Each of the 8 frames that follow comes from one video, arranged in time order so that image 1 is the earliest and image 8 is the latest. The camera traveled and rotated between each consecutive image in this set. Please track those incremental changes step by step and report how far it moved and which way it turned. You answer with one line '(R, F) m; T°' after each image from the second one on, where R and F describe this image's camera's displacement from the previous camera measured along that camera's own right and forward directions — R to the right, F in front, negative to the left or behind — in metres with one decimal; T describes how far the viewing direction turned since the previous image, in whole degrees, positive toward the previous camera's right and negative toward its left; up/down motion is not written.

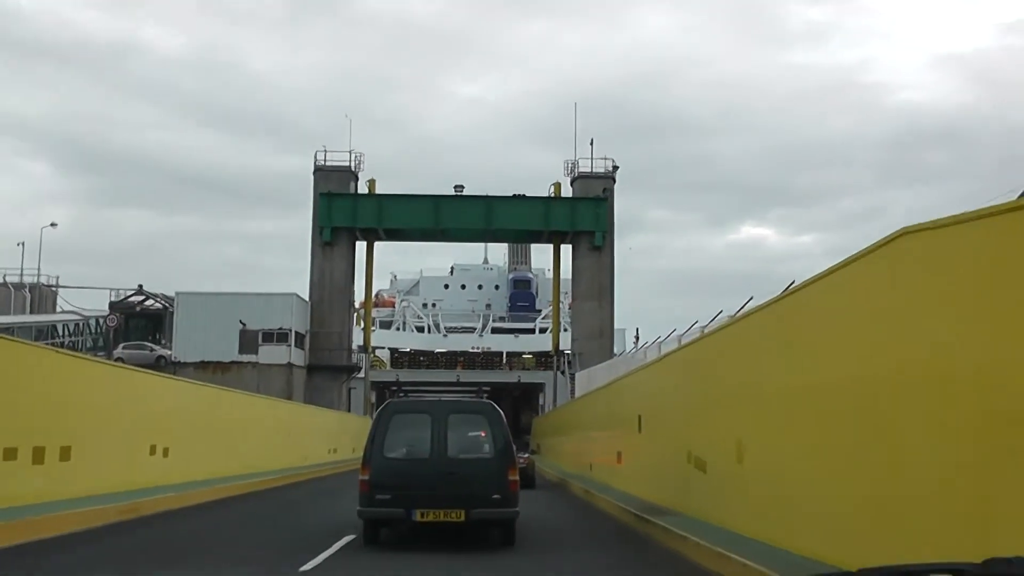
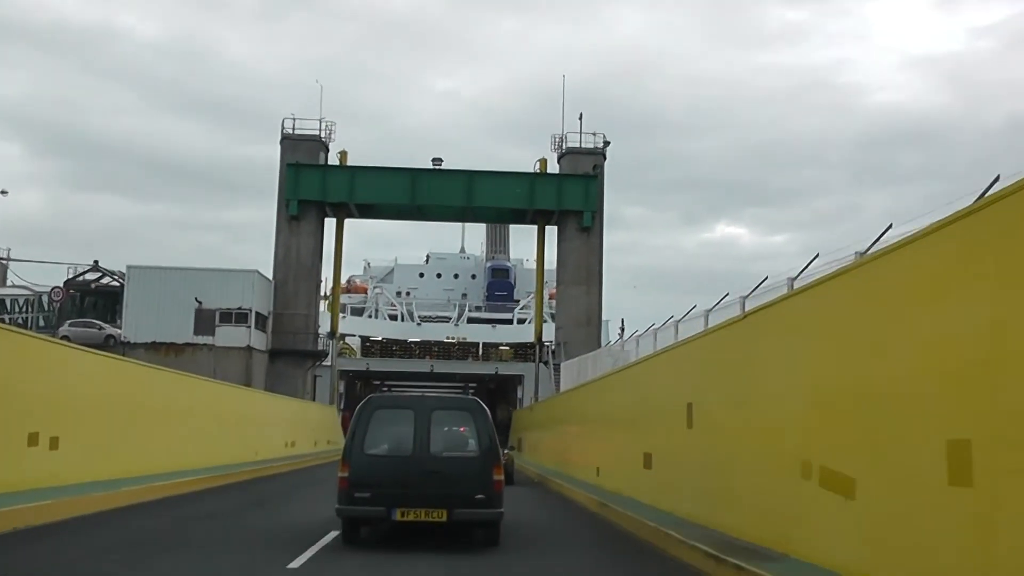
(-0.2, +2.4) m; +2°
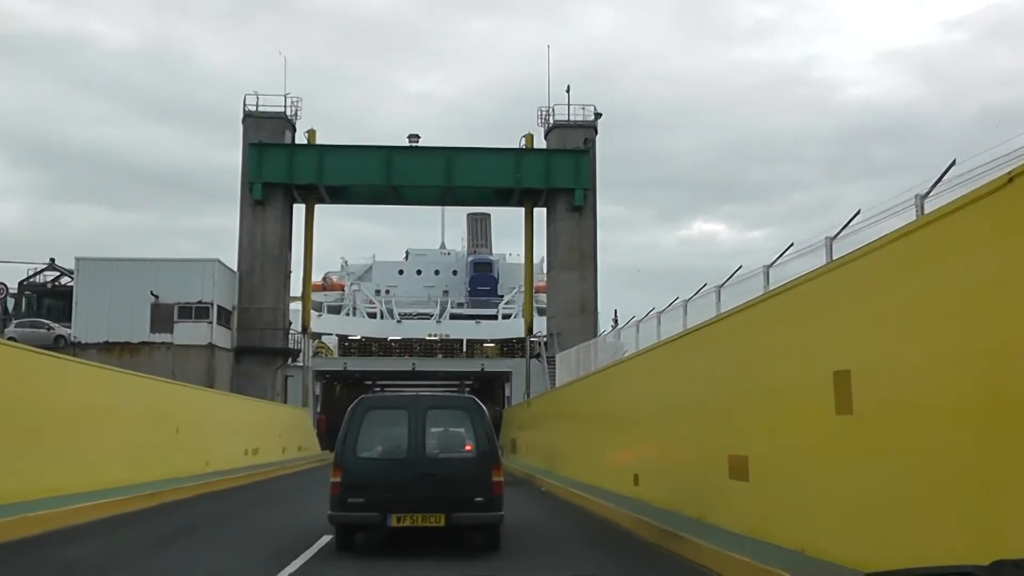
(-0.2, +2.5) m; +1°
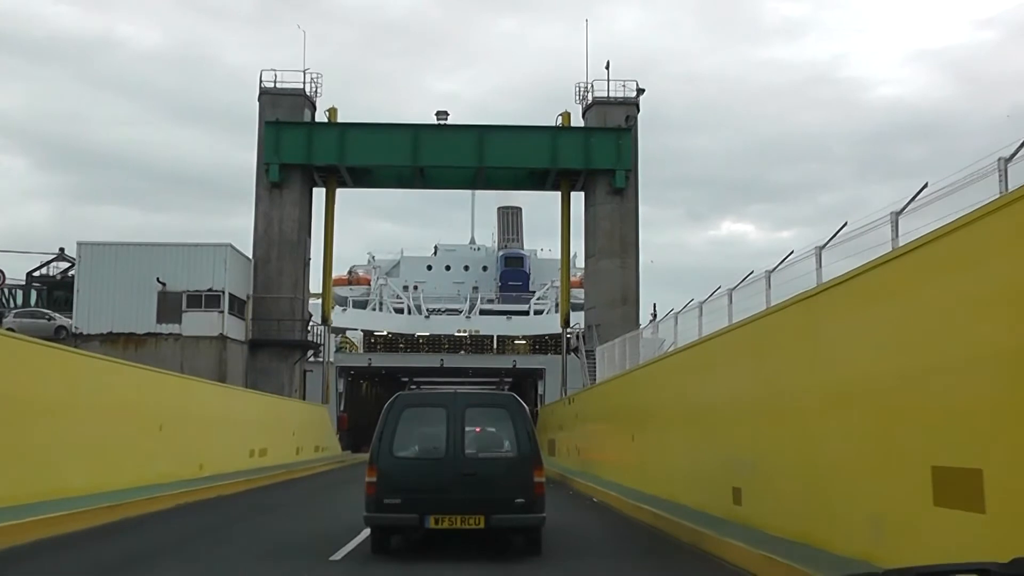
(-0.2, +2.0) m; -2°
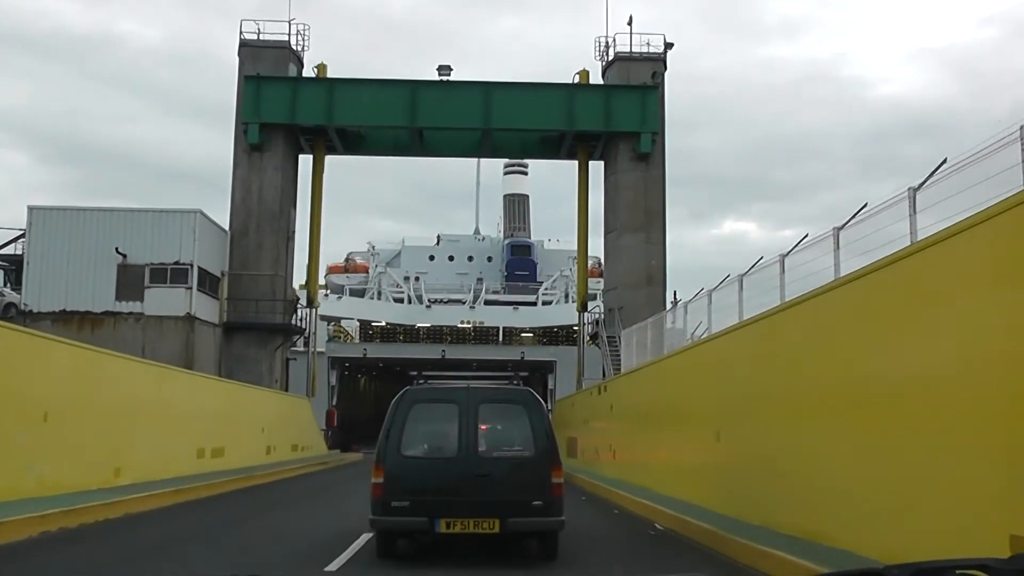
(-0.2, +3.0) m; 0°
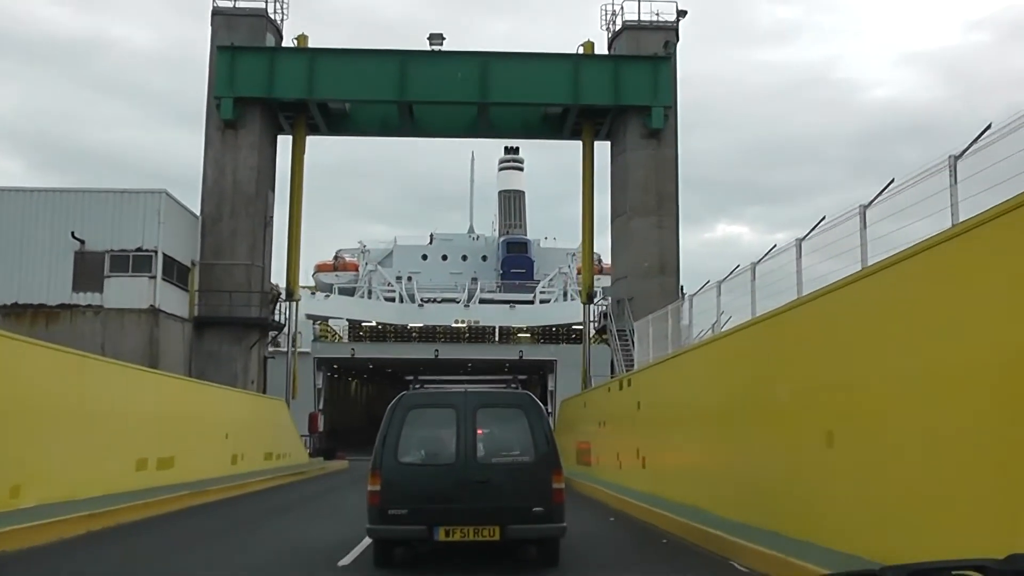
(-0.1, +2.0) m; 0°
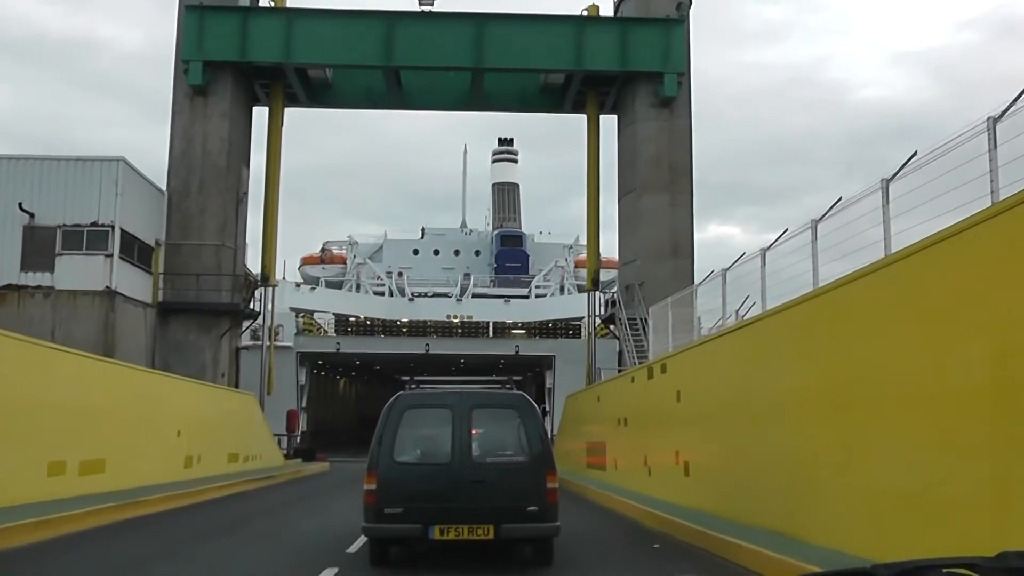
(-0.1, +1.9) m; 0°
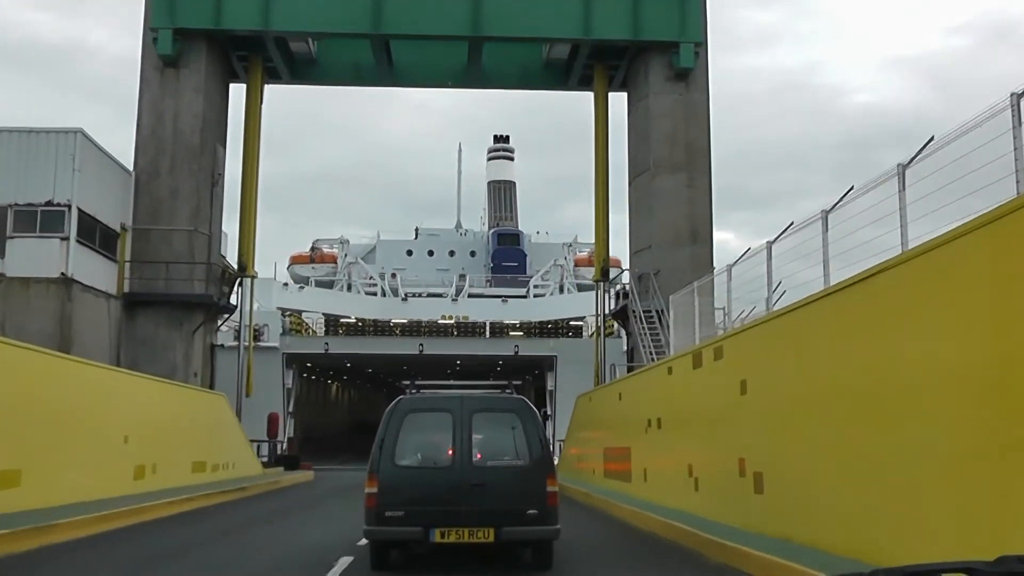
(-0.1, +1.6) m; 0°
